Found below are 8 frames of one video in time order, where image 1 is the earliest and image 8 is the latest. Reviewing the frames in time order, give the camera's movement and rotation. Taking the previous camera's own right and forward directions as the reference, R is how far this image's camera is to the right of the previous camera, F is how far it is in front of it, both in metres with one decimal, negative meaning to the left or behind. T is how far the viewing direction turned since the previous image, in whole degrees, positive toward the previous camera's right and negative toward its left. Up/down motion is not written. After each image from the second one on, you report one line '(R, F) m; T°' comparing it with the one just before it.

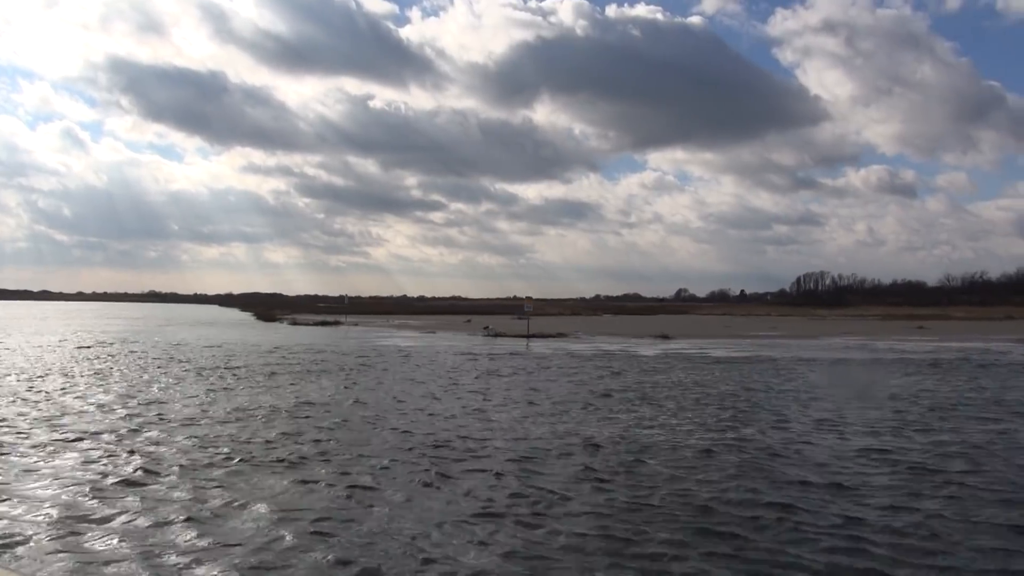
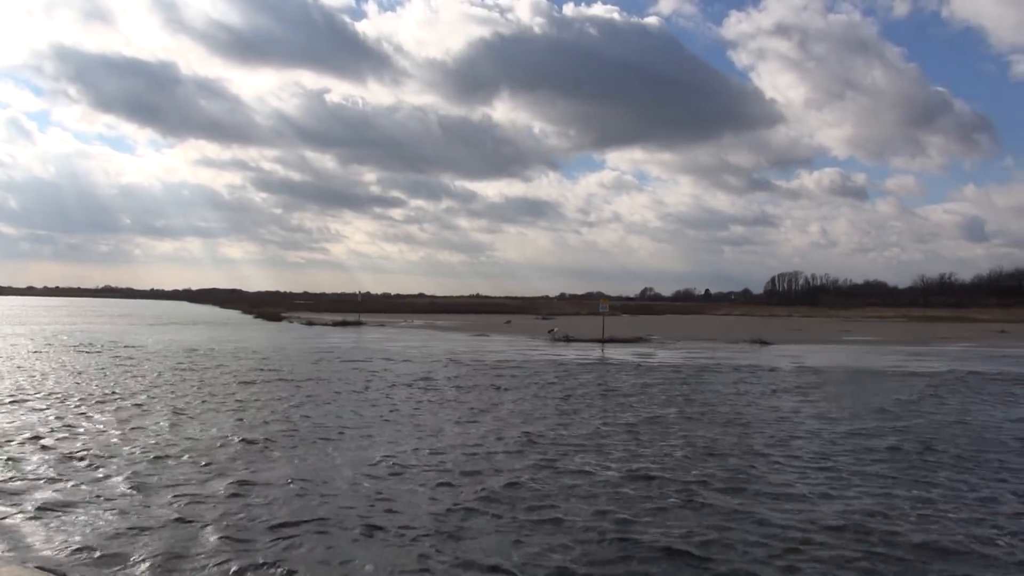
(-4.5, +3.7) m; +3°
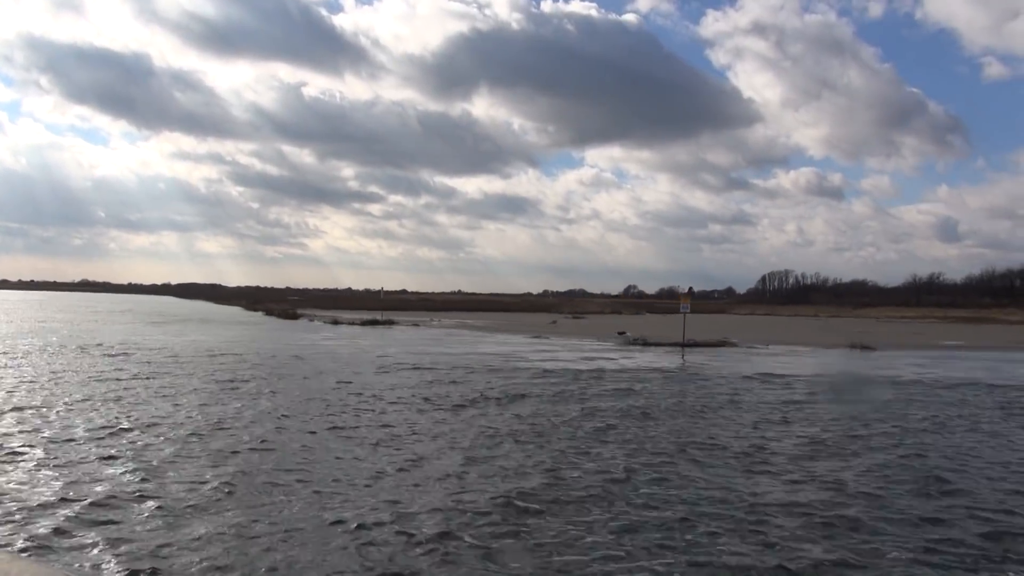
(-3.4, +2.8) m; +2°
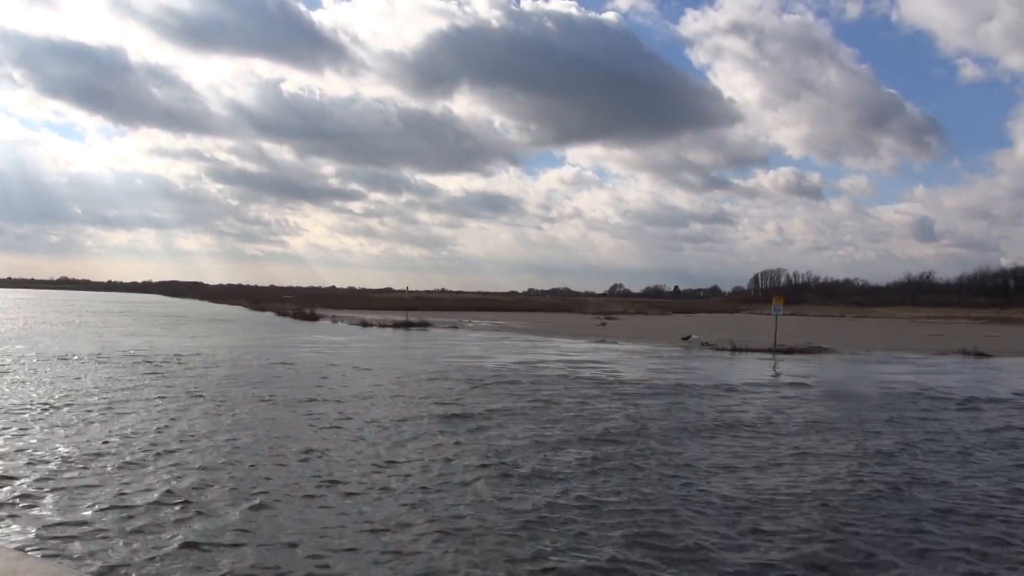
(-3.1, +2.6) m; +1°
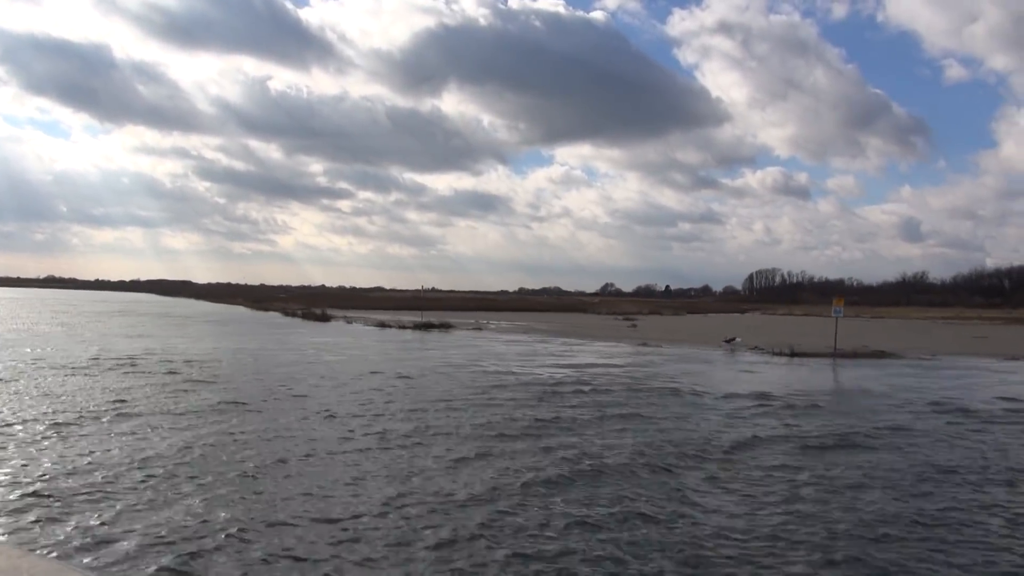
(-1.8, +1.5) m; +1°
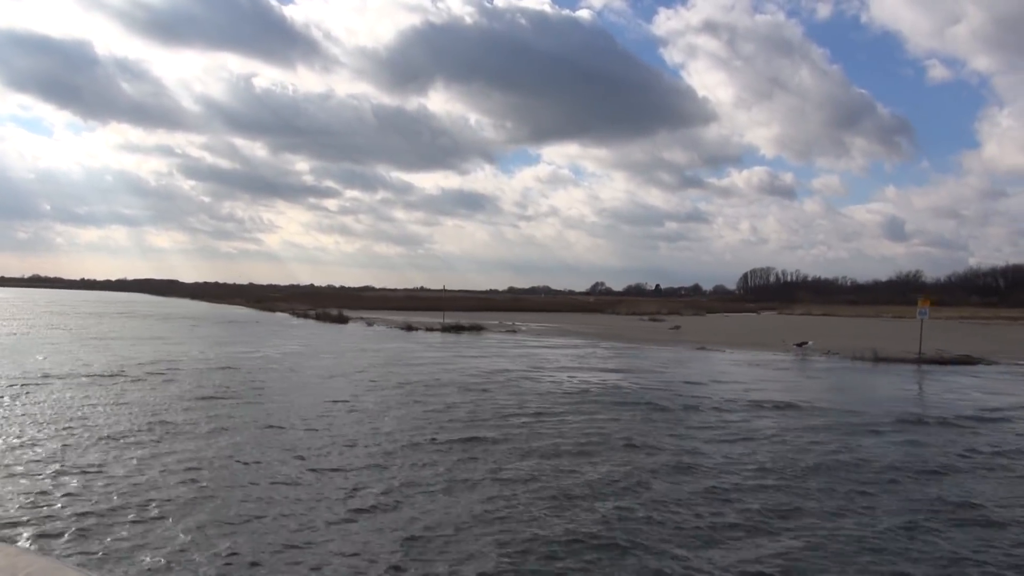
(-2.2, +1.8) m; +1°
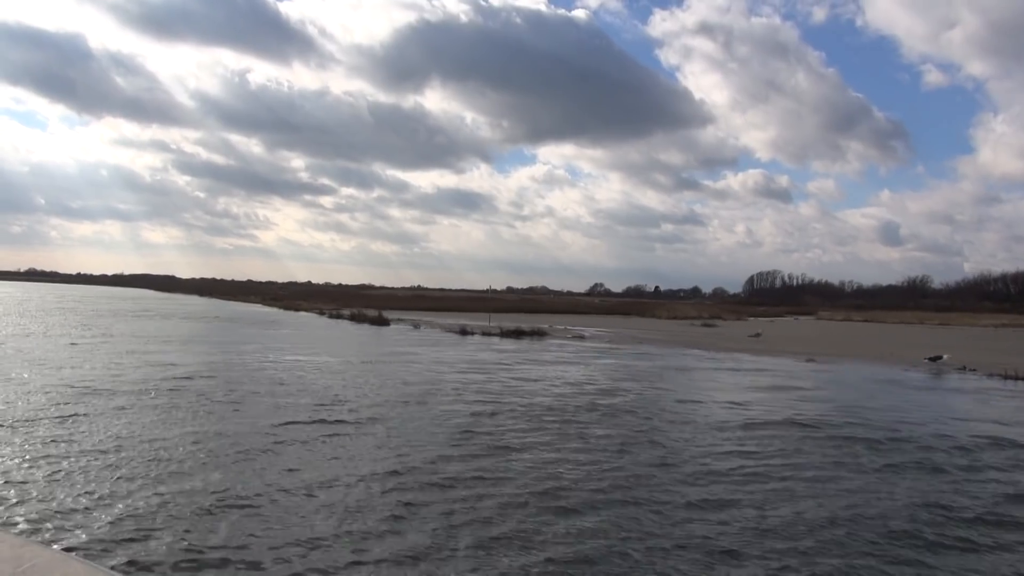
(-3.1, +2.4) m; +1°
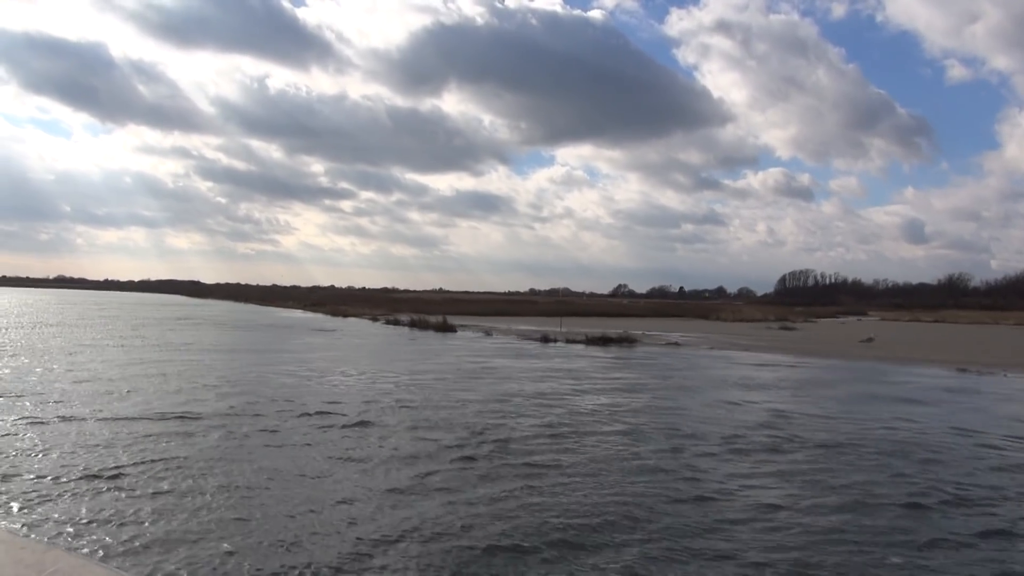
(-2.8, +2.2) m; -1°
